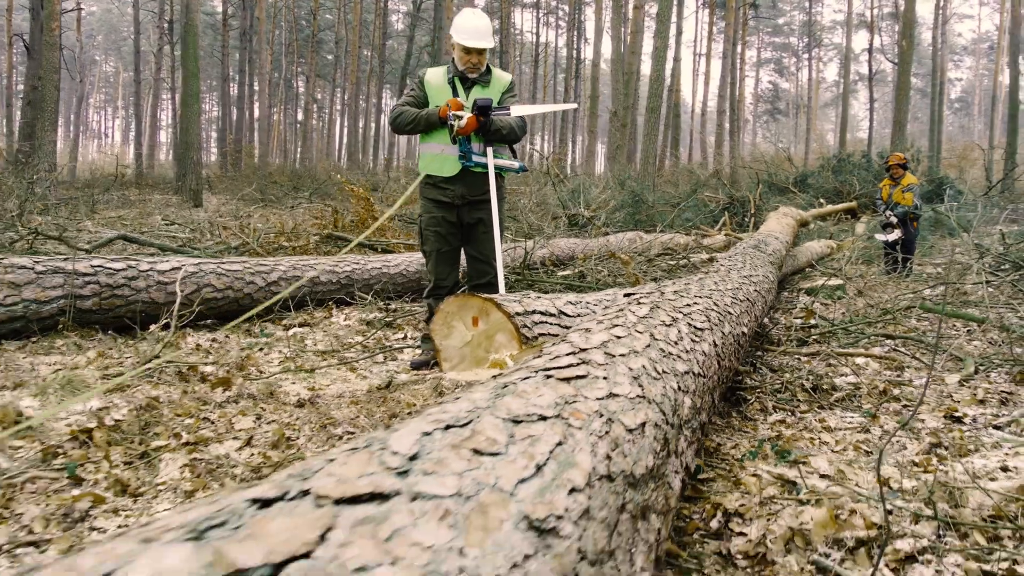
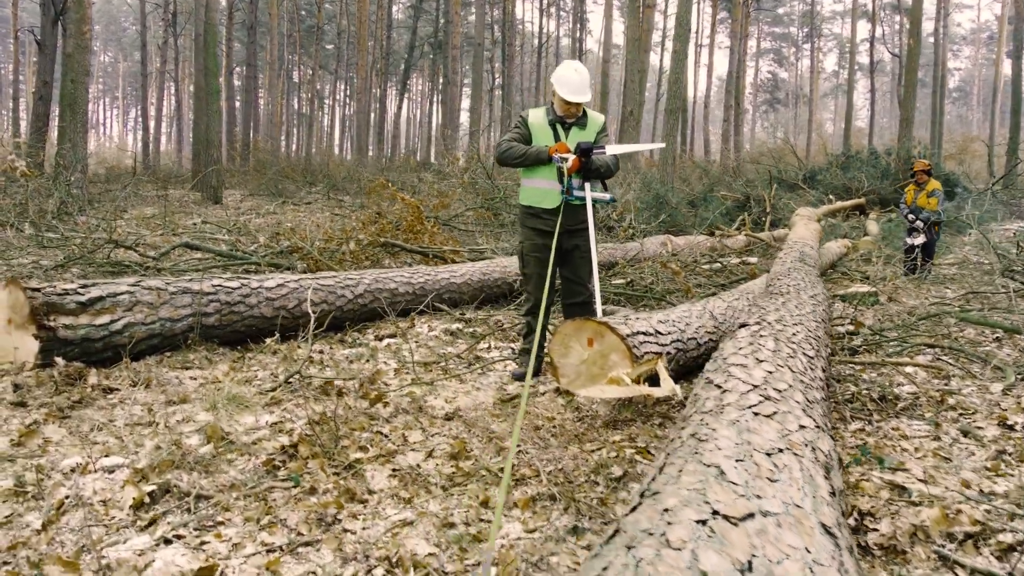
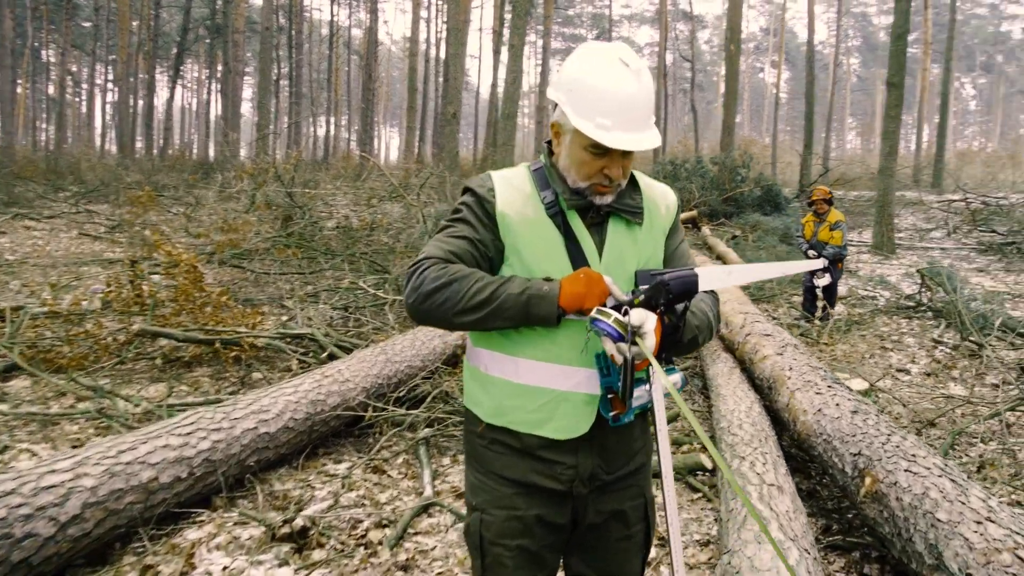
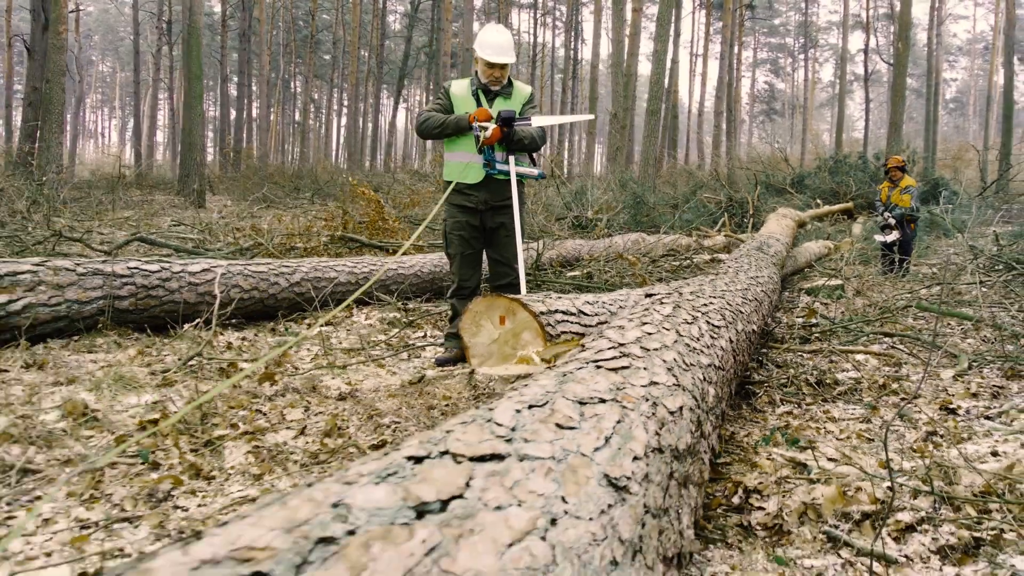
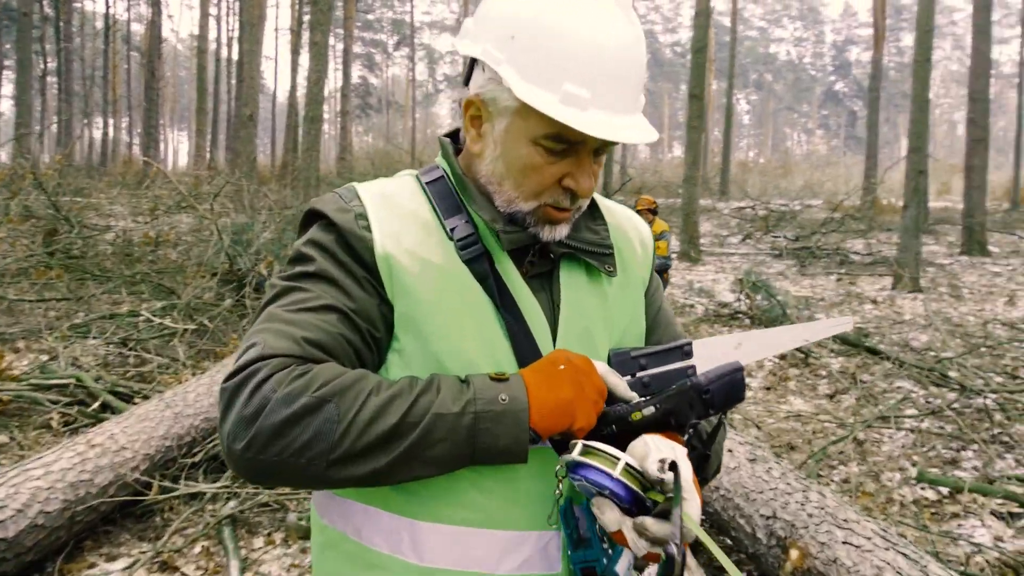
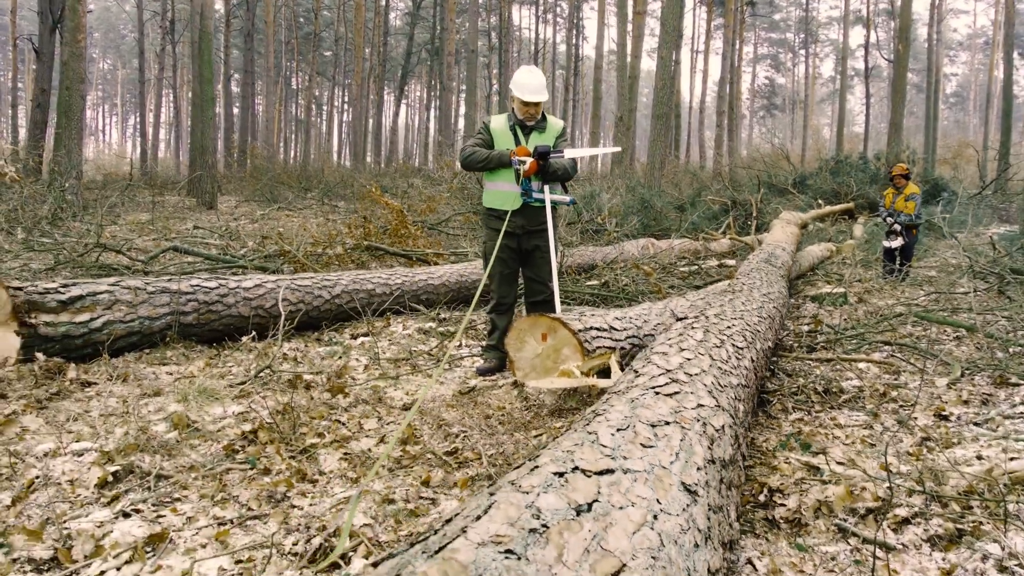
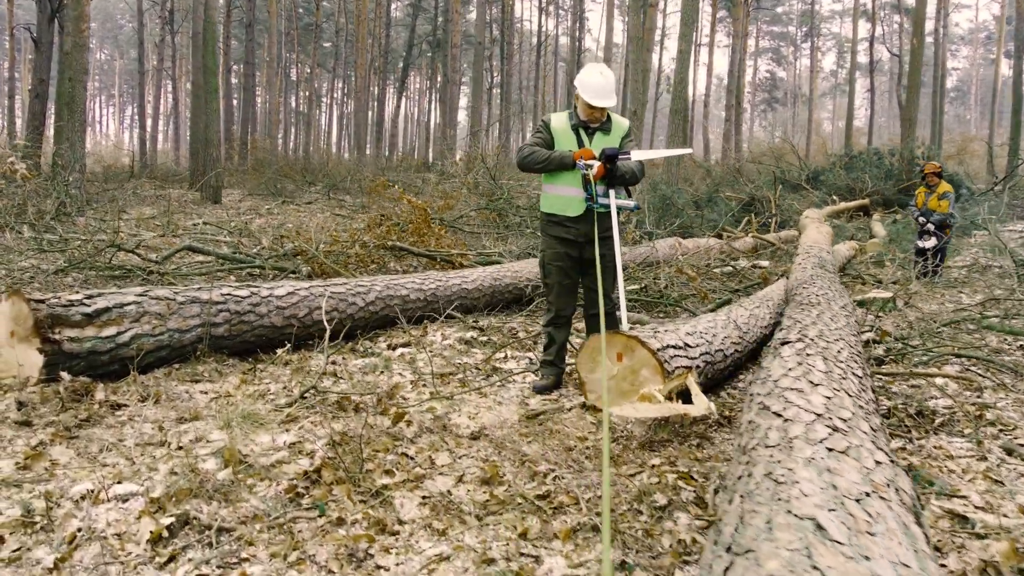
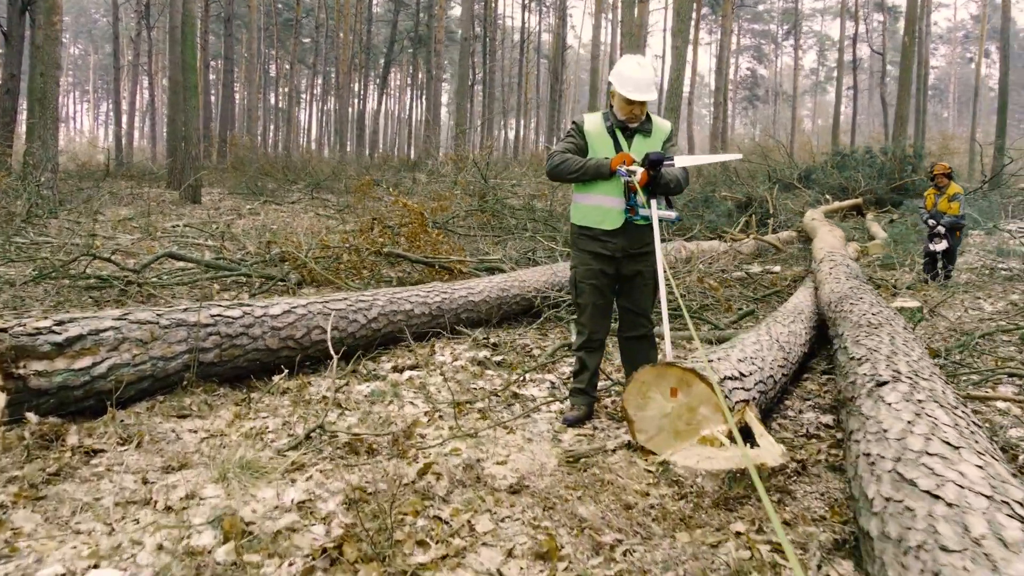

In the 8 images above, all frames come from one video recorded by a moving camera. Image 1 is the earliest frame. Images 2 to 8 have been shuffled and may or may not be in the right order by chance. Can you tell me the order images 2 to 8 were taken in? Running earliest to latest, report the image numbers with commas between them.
4, 6, 2, 7, 8, 3, 5
